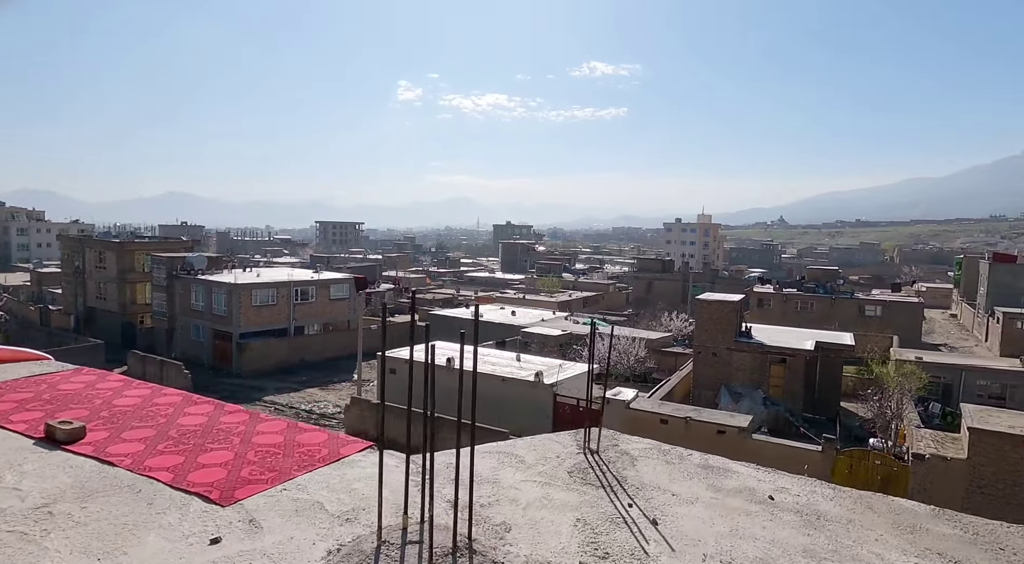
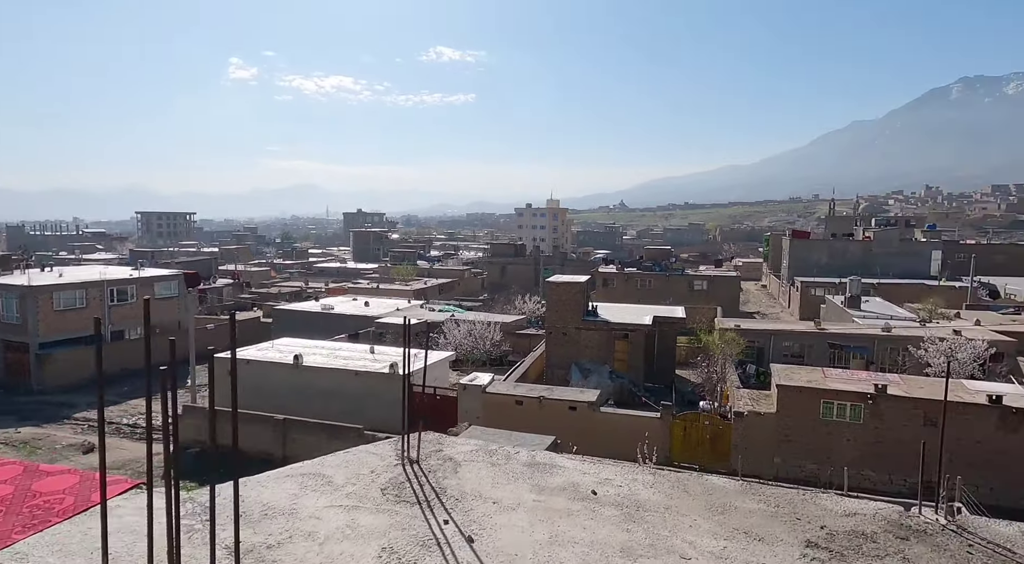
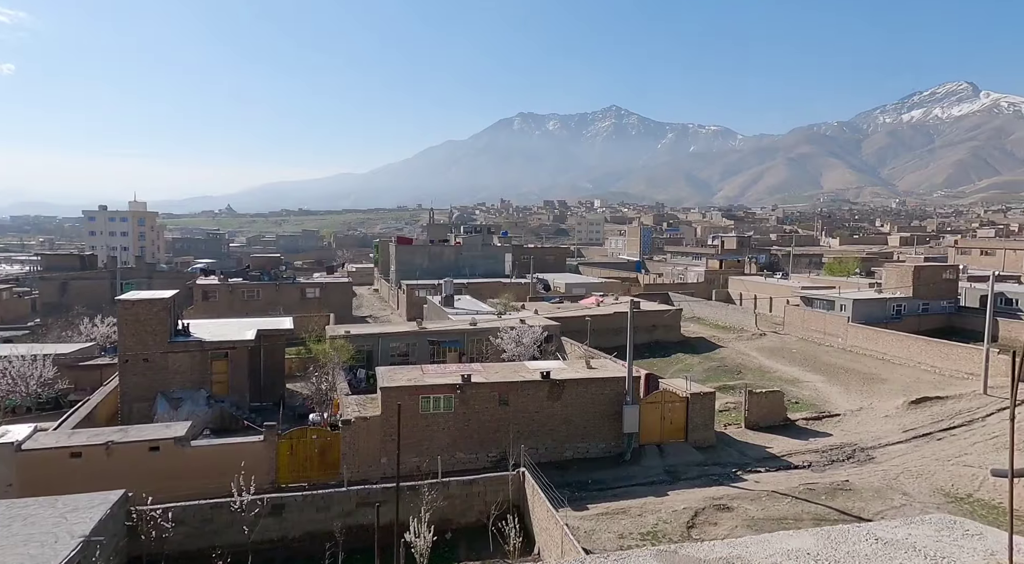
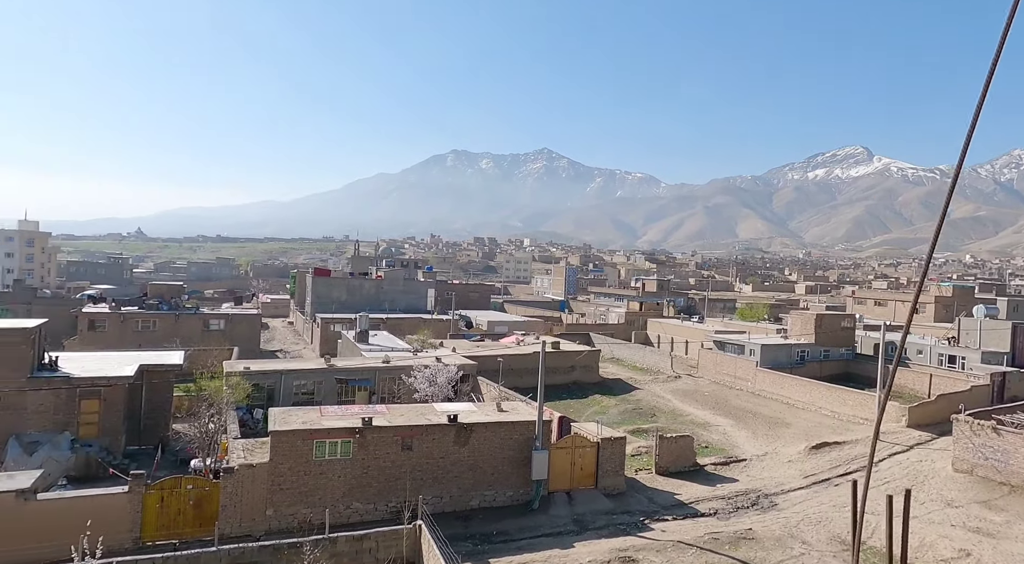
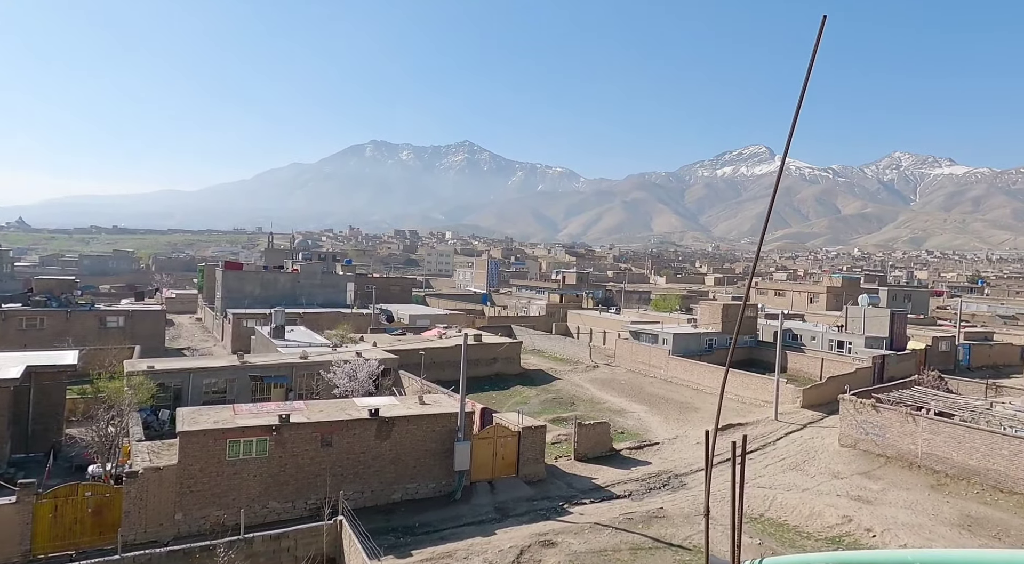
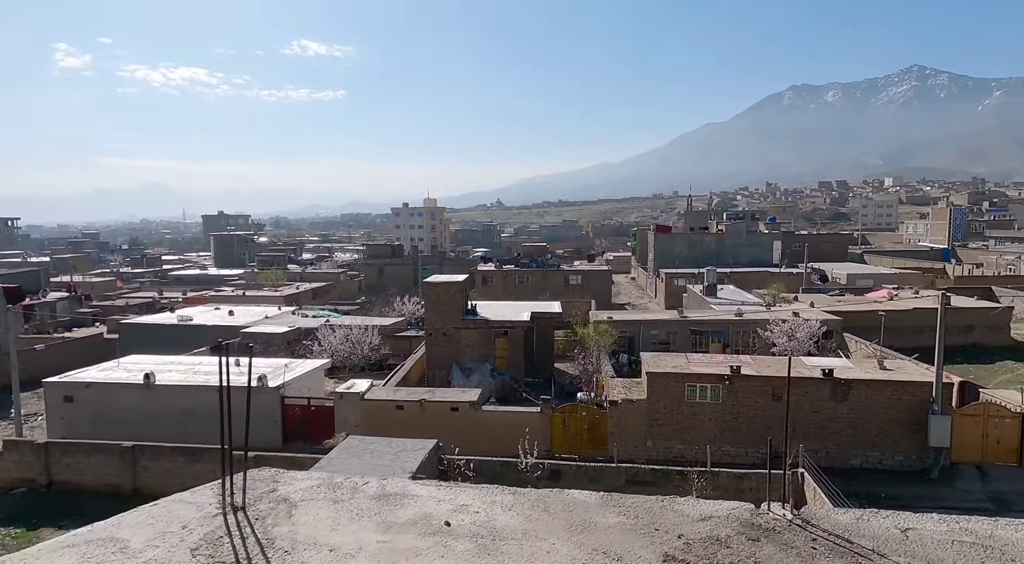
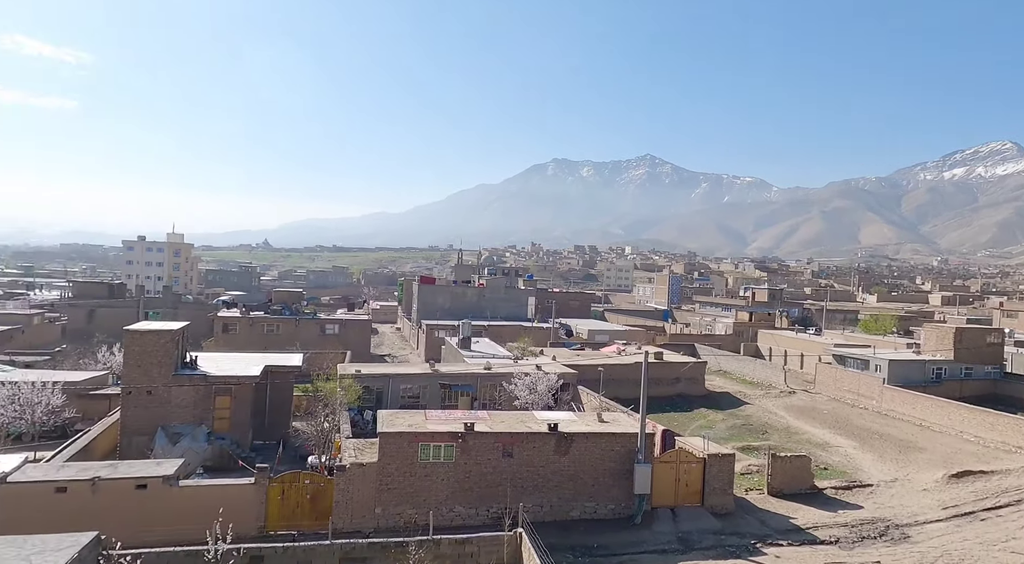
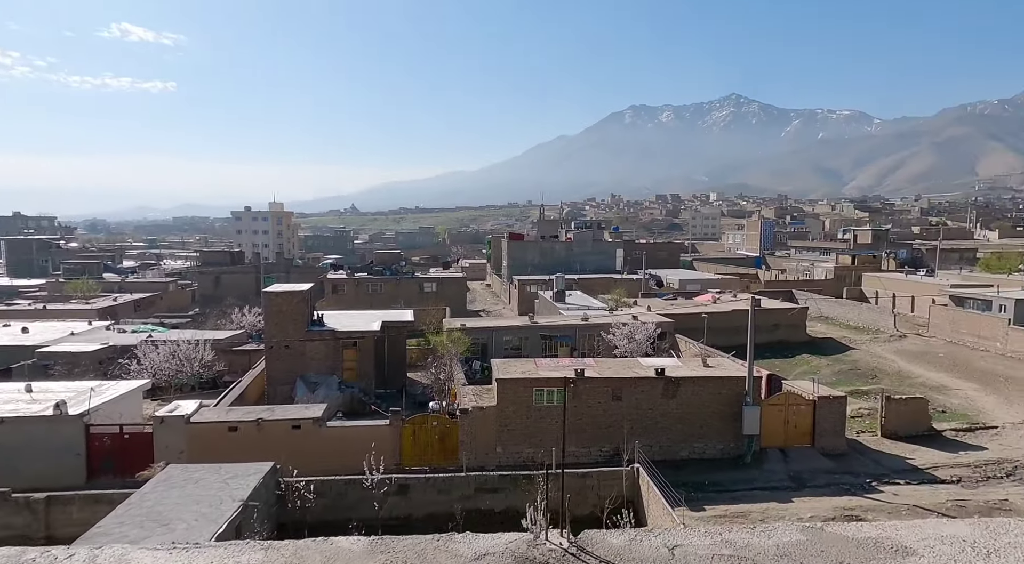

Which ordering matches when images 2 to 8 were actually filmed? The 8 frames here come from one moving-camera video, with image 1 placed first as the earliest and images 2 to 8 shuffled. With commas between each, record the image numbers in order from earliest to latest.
2, 6, 8, 3, 5, 4, 7
